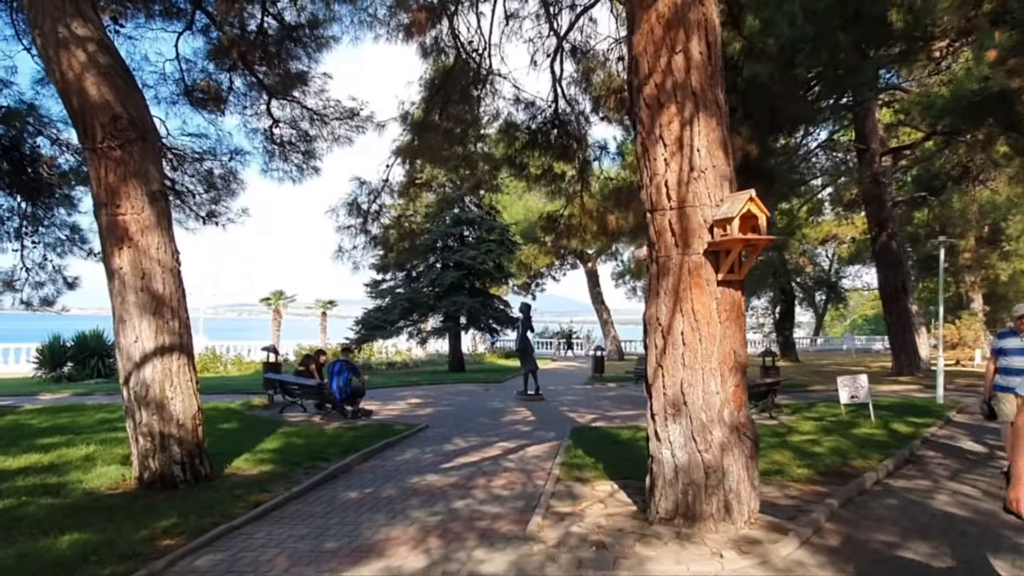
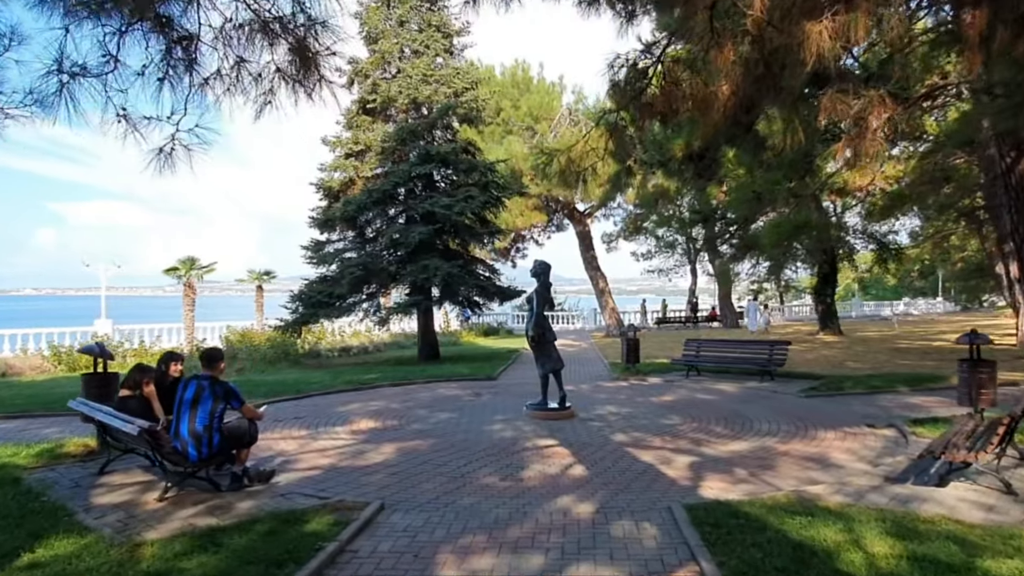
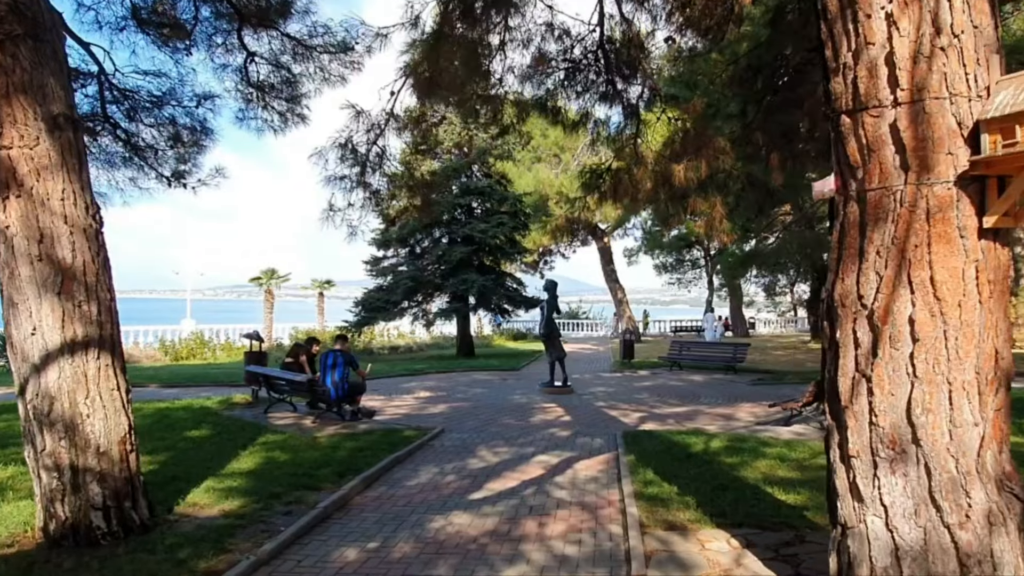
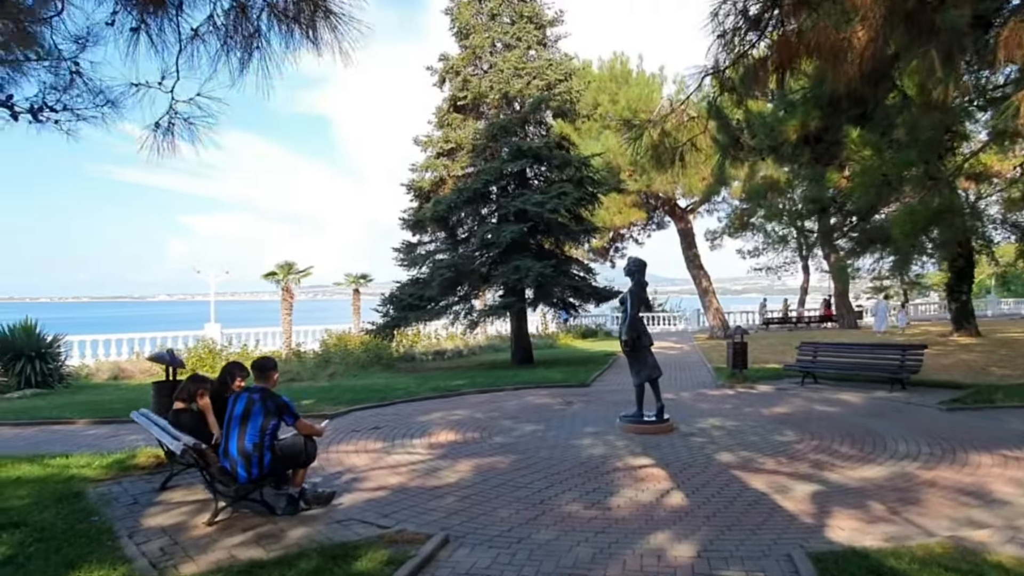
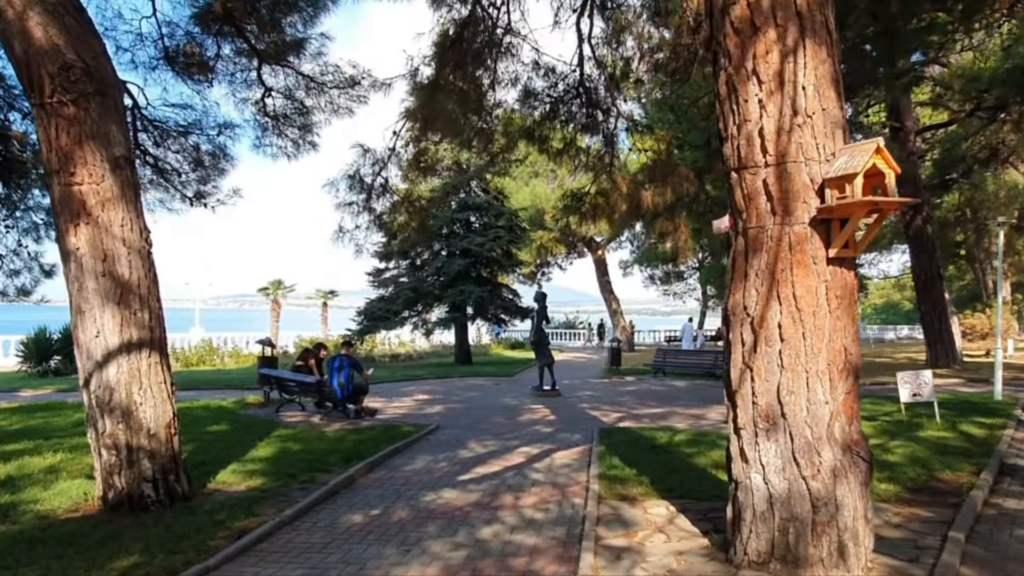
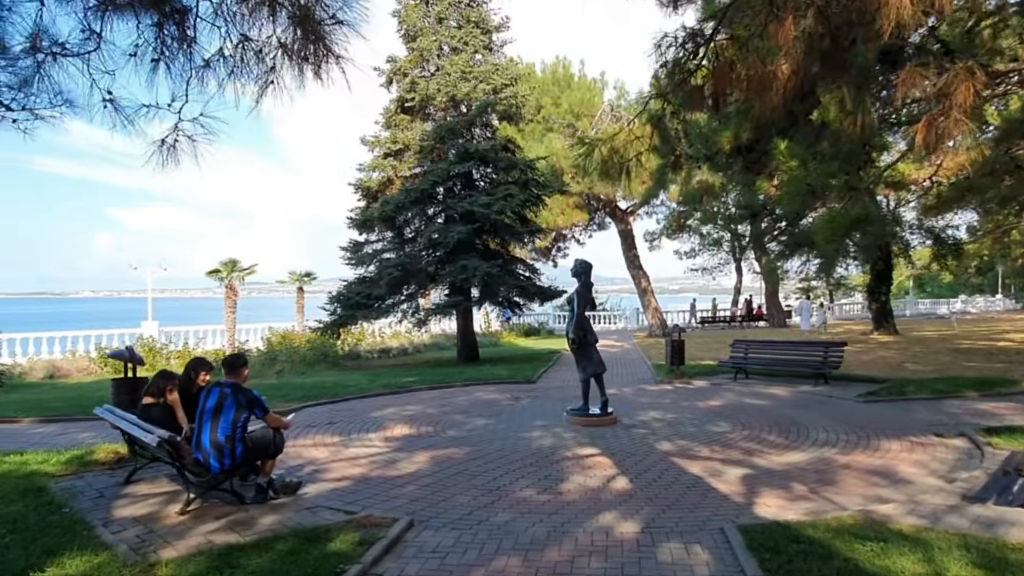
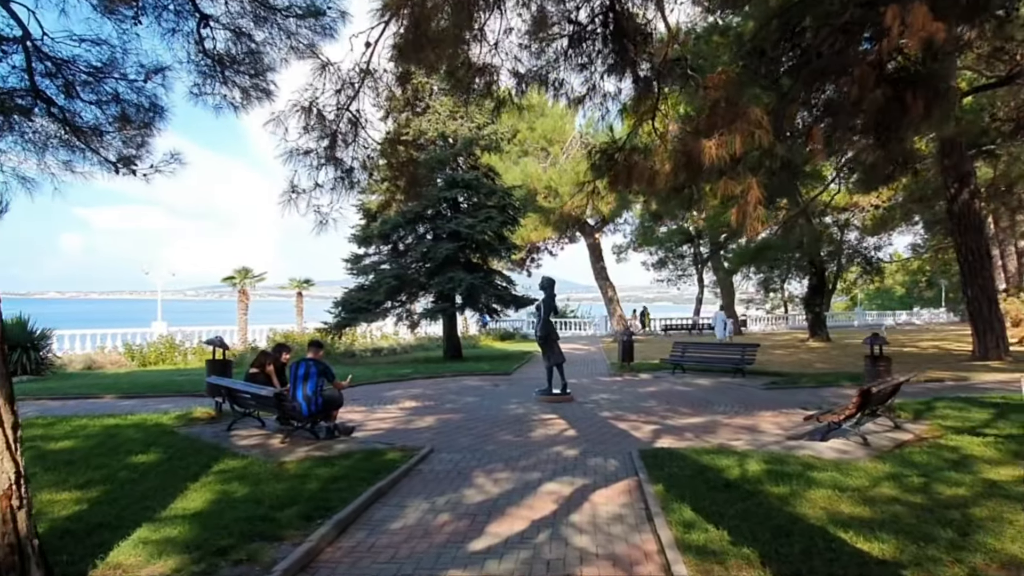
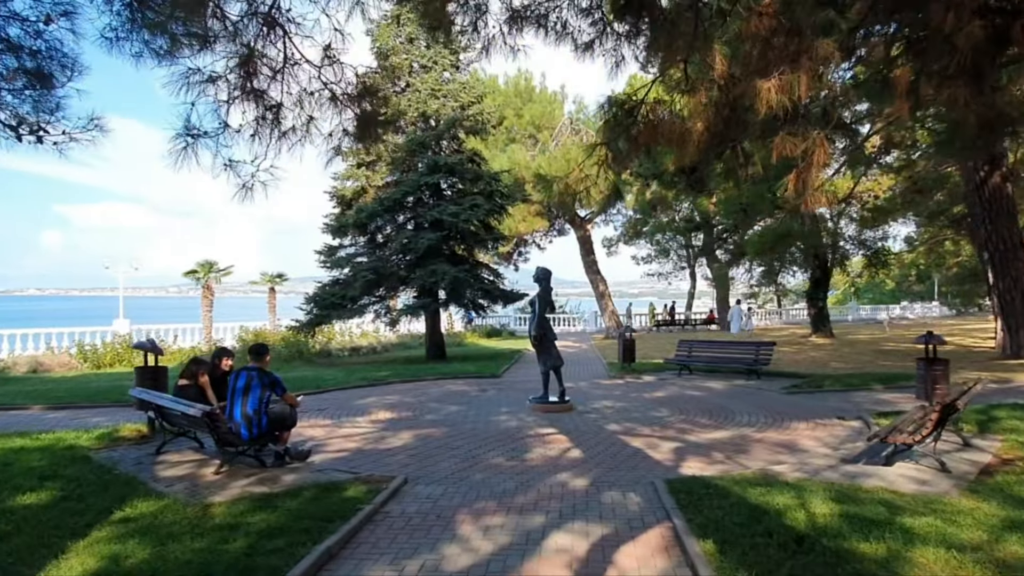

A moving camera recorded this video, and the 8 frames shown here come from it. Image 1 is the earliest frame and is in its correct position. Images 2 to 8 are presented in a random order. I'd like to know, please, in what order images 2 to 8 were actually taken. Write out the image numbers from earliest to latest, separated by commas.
5, 3, 7, 8, 2, 6, 4
